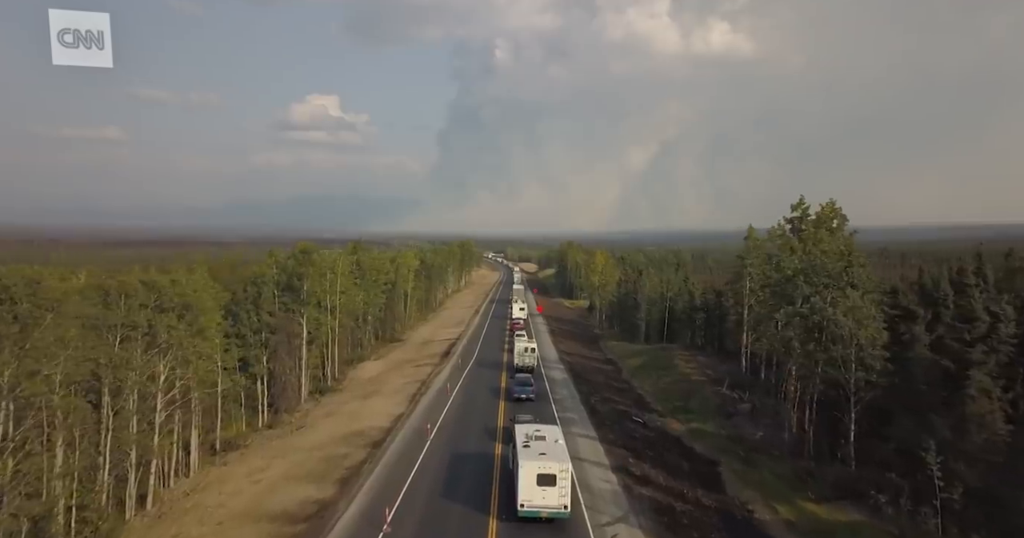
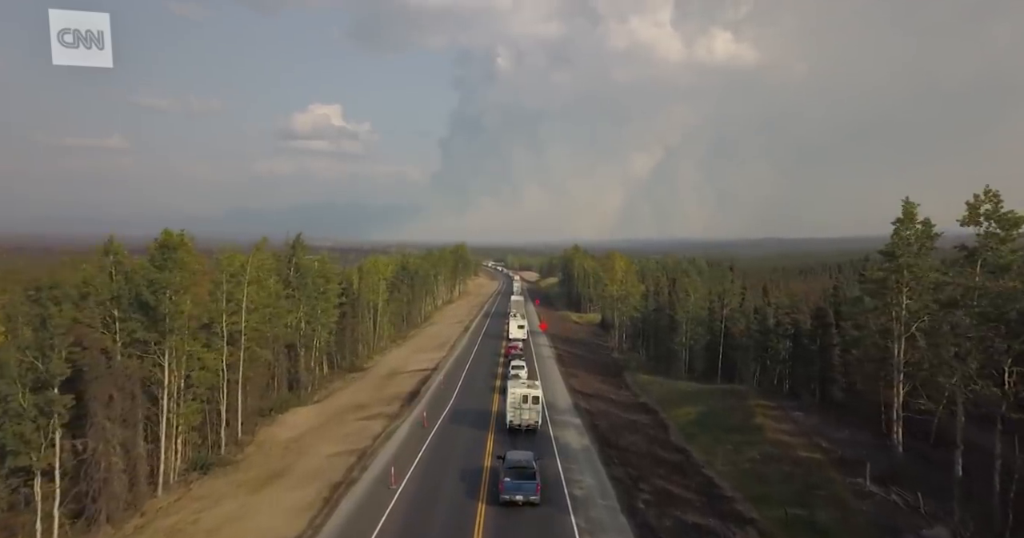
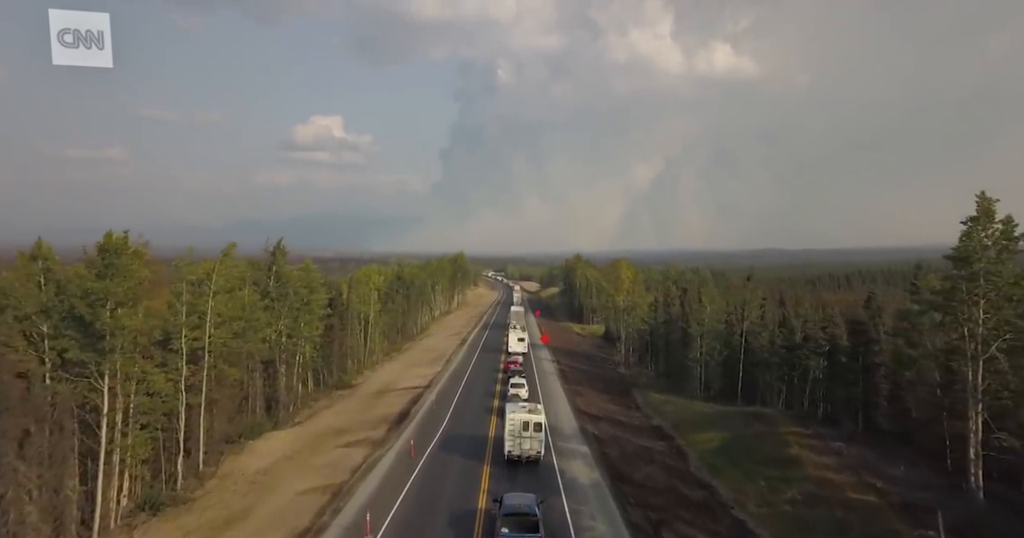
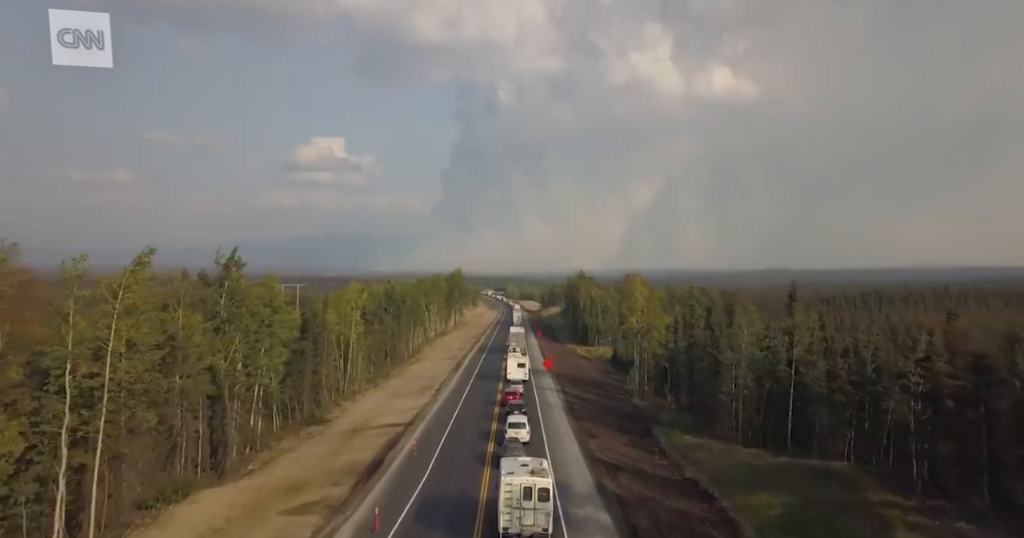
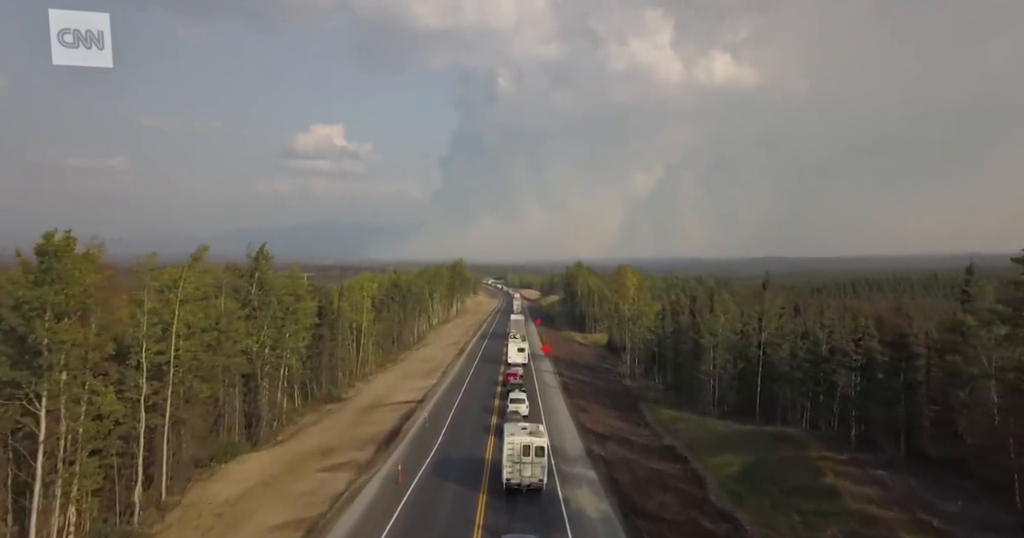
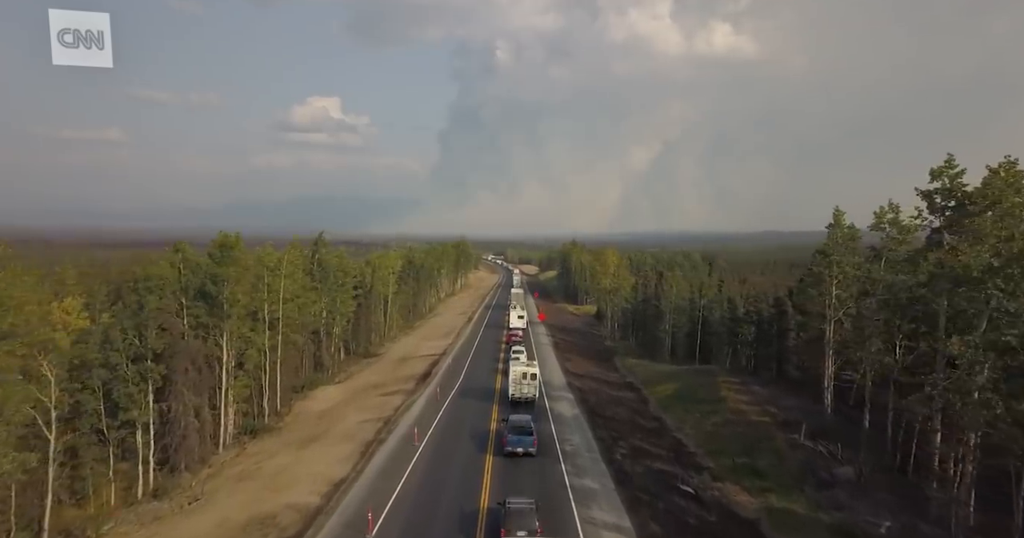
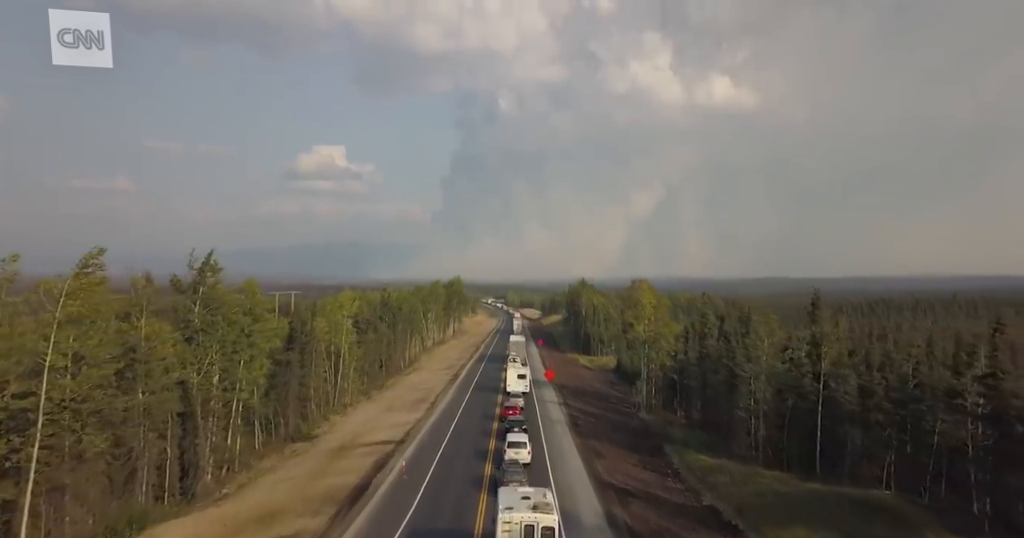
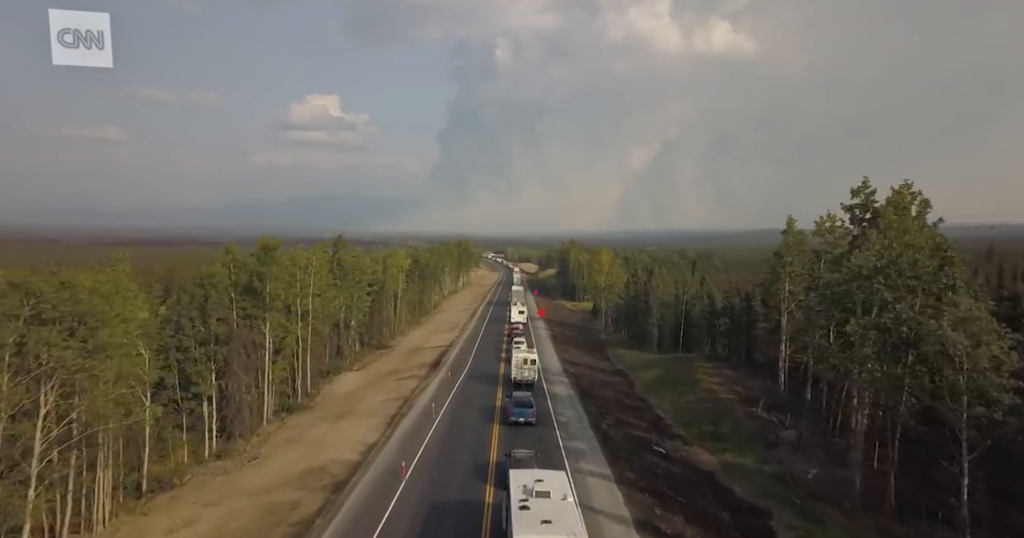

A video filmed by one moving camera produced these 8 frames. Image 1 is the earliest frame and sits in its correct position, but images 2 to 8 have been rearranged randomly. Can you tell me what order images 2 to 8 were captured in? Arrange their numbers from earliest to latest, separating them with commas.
8, 6, 2, 3, 5, 4, 7
